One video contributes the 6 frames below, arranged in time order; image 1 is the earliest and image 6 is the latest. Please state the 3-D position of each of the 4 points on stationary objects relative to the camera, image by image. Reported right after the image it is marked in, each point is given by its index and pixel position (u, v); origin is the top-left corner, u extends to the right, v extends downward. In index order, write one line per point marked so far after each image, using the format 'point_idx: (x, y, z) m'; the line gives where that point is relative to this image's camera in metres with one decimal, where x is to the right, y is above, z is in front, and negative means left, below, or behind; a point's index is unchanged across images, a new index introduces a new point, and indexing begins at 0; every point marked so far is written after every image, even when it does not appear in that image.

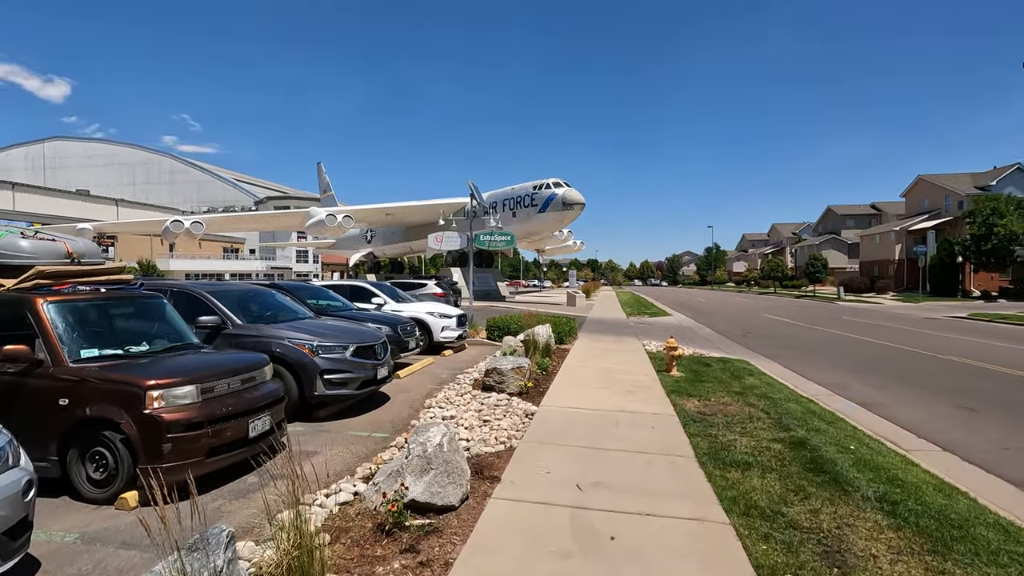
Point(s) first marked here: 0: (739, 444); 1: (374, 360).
0: (+2.2, -1.5, +5.3) m
1: (-1.6, -0.9, +6.3) m
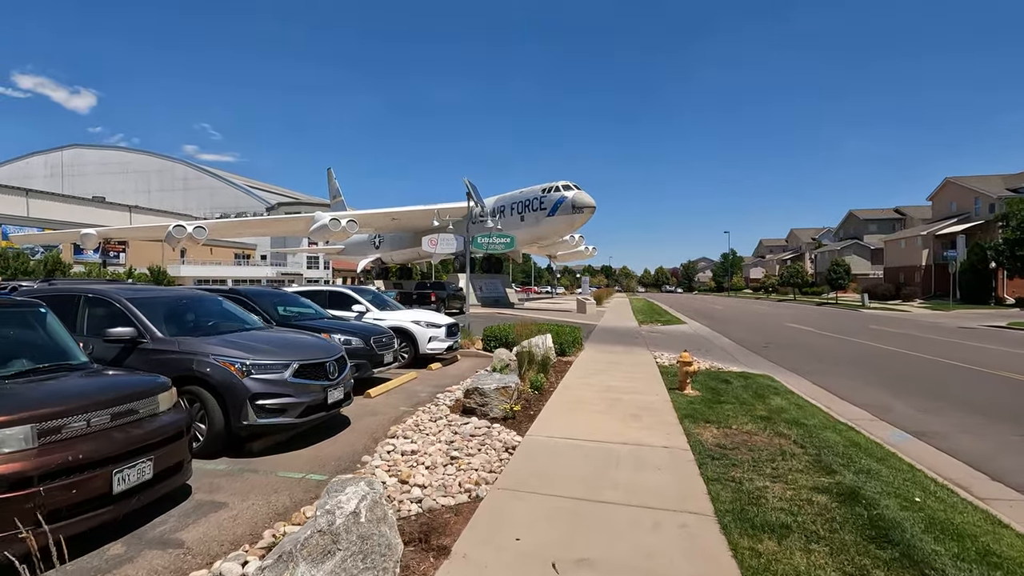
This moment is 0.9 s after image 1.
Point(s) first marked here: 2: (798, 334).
0: (+2.0, -1.6, +4.1) m
1: (-1.8, -0.9, +5.2) m
2: (+10.0, -1.6, +18.7) m
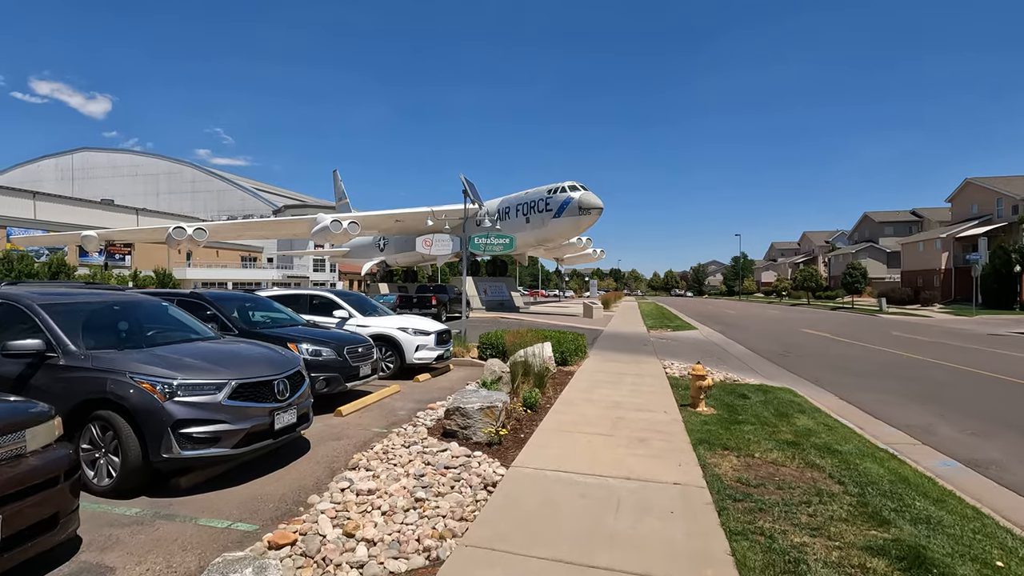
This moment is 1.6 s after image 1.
0: (+1.8, -1.6, +3.2) m
1: (-2.0, -1.0, +4.4) m
2: (+10.0, -1.7, +17.7) m
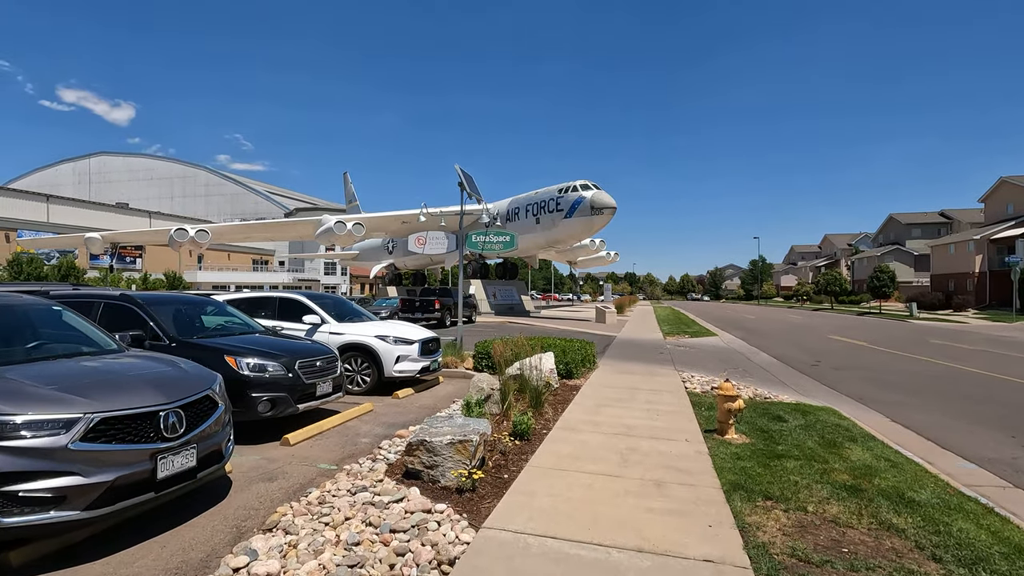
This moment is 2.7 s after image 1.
0: (+1.6, -1.6, +2.0) m
1: (-2.2, -1.0, +3.3) m
2: (+10.2, -1.8, +16.2) m
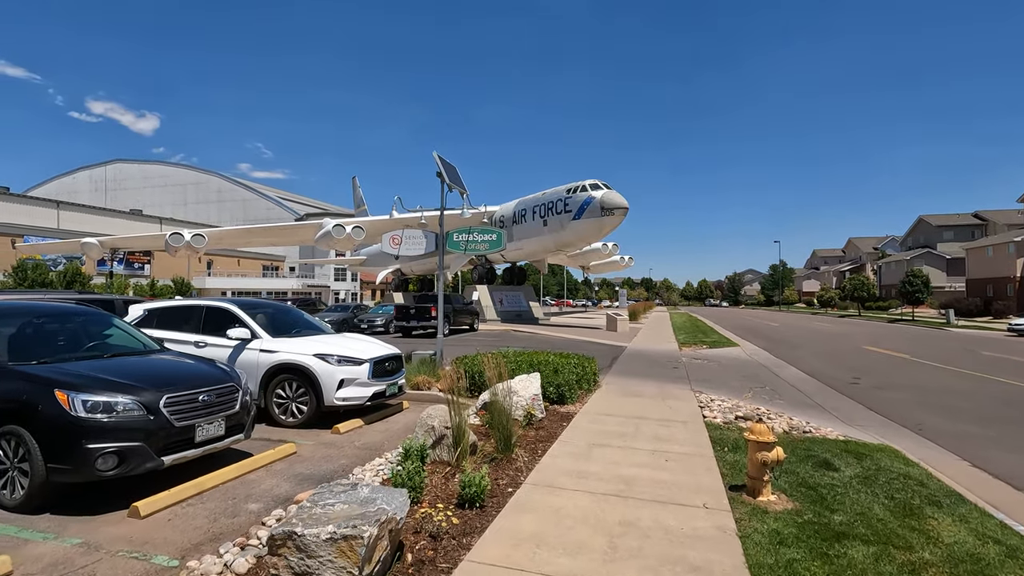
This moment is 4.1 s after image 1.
0: (+1.1, -1.6, +0.3) m
1: (-2.6, -1.0, +1.8) m
2: (+10.1, -2.0, +14.3) m
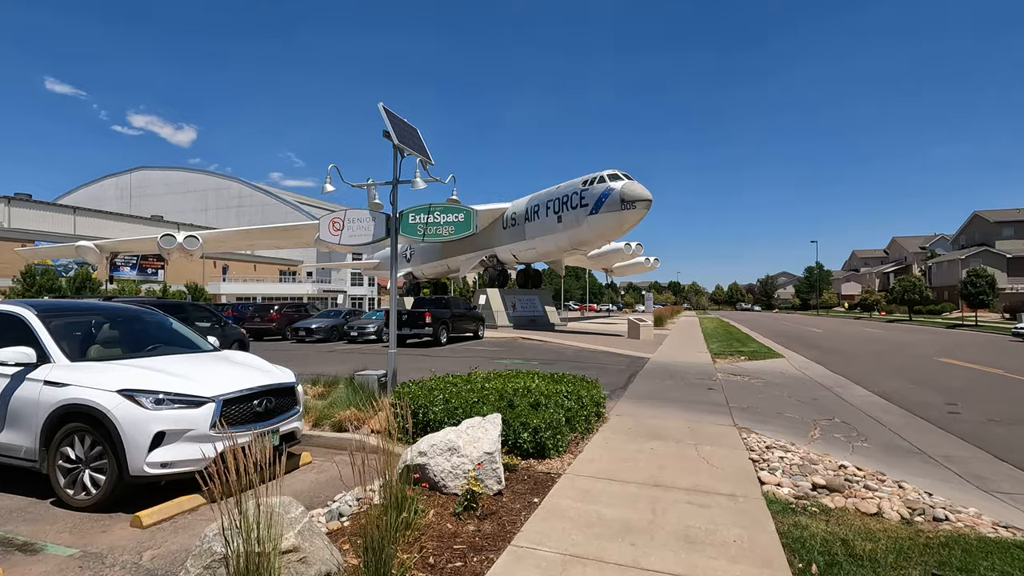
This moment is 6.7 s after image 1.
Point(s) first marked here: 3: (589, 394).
0: (+0.3, -1.5, -2.2) m
1: (-3.3, -0.9, -0.6) m
2: (+10.0, -2.0, +11.3) m
3: (+0.9, -1.3, +6.4) m
